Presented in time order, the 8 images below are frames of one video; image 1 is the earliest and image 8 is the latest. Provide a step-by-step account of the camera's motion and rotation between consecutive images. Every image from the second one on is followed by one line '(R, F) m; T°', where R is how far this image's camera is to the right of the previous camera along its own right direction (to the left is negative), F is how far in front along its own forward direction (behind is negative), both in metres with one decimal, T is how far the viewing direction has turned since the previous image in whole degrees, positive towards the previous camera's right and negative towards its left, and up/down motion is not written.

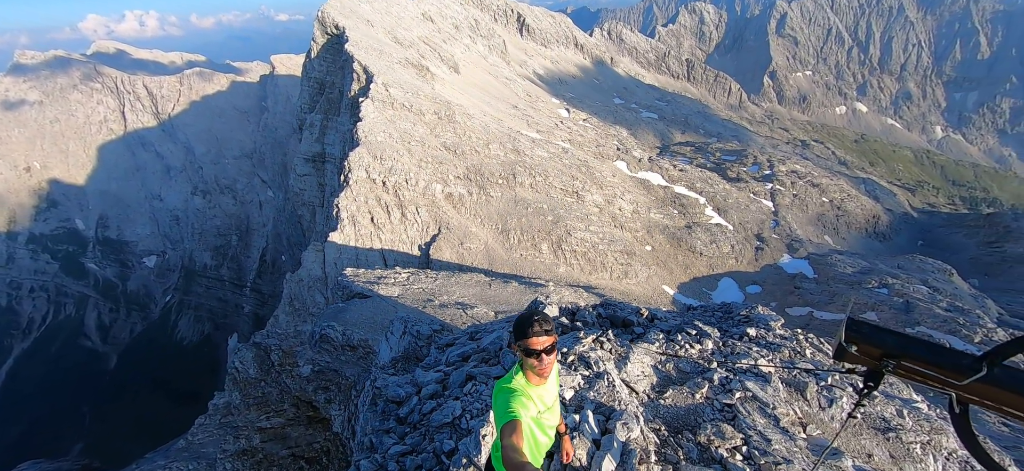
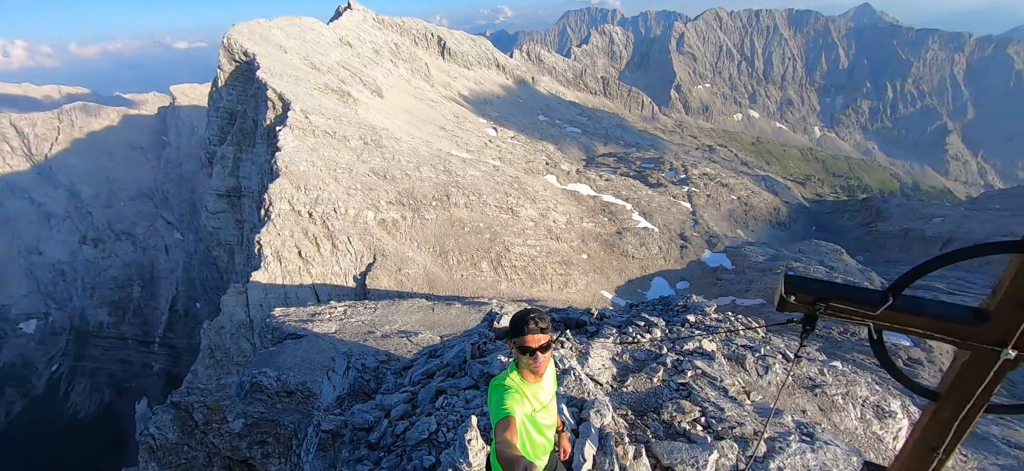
(-0.8, -0.1) m; +9°
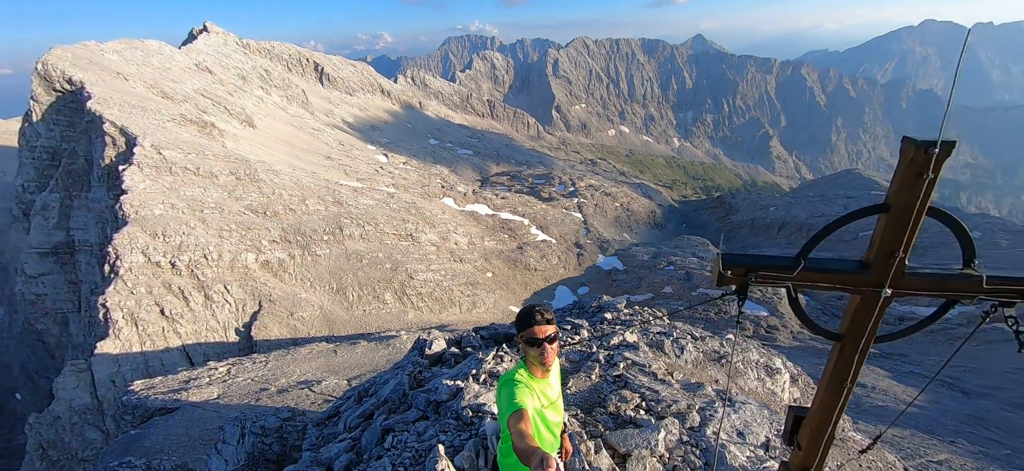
(-1.3, +0.1) m; +15°
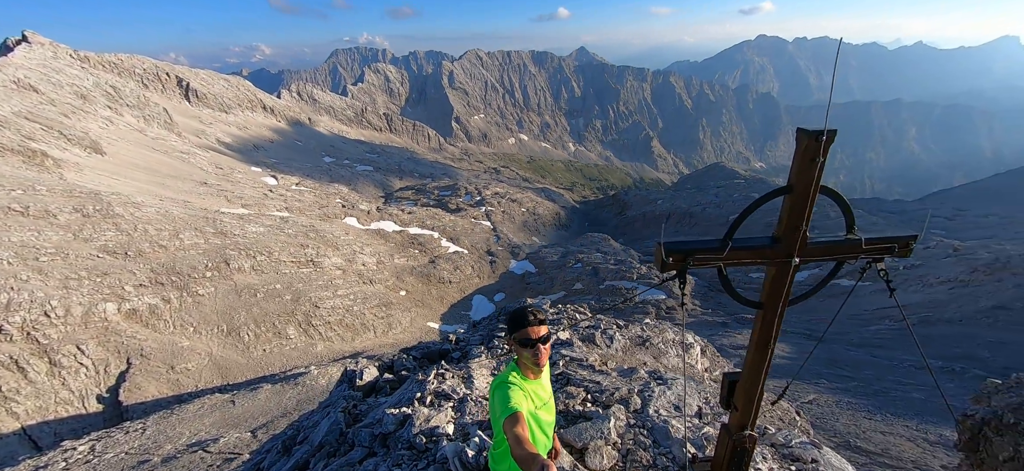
(-1.0, +0.2) m; +13°
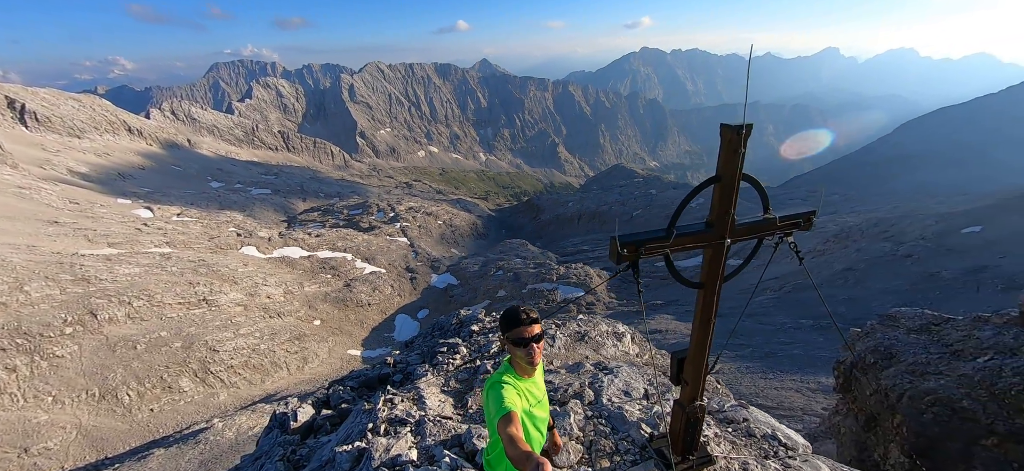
(-1.1, +0.1) m; +12°
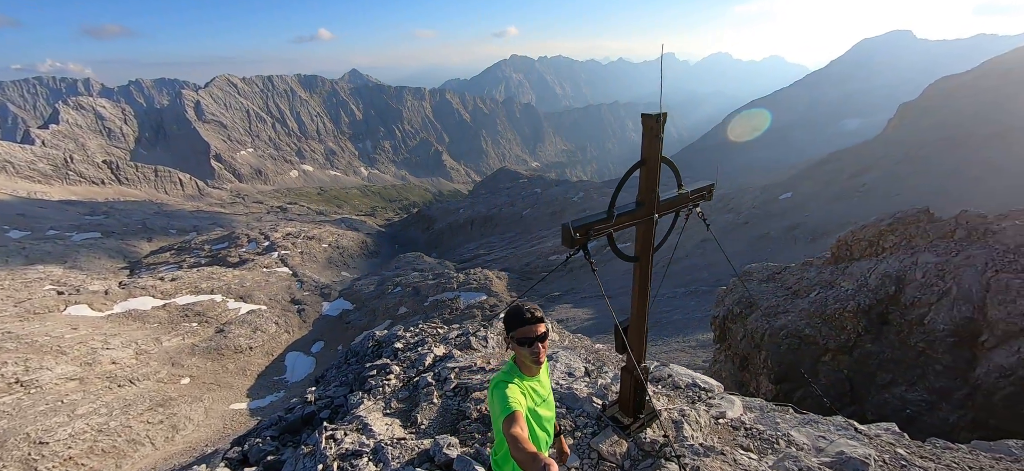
(-1.7, +0.1) m; +17°
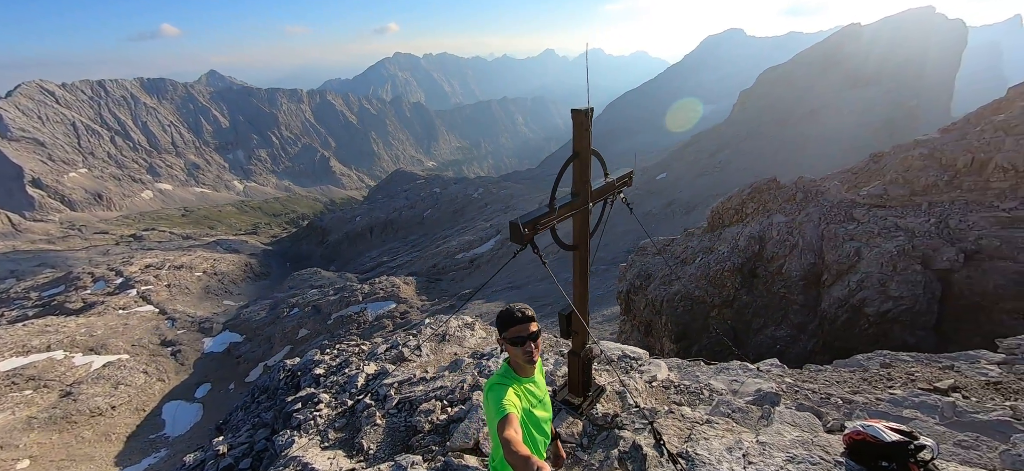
(-1.3, +0.2) m; +15°
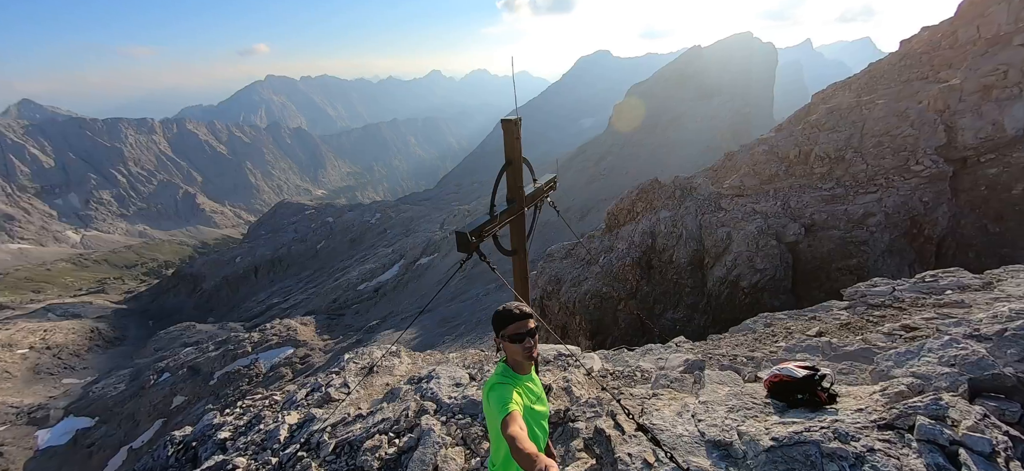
(-1.3, +0.2) m; +15°
